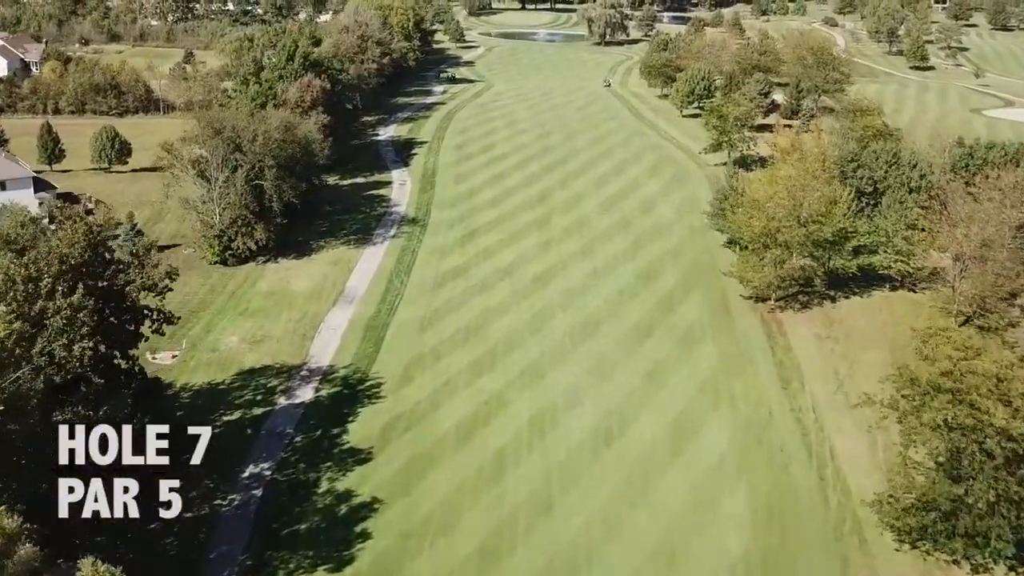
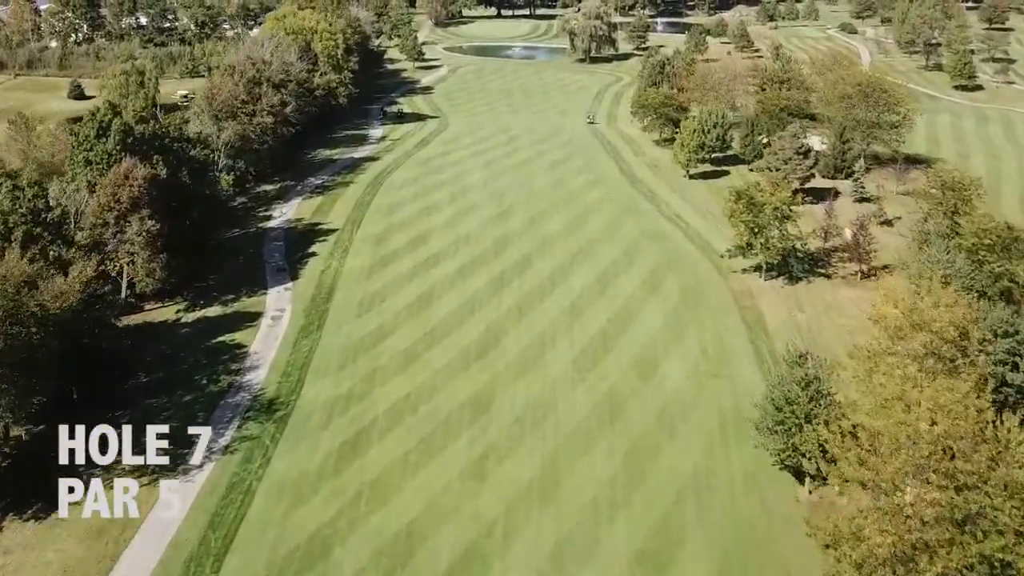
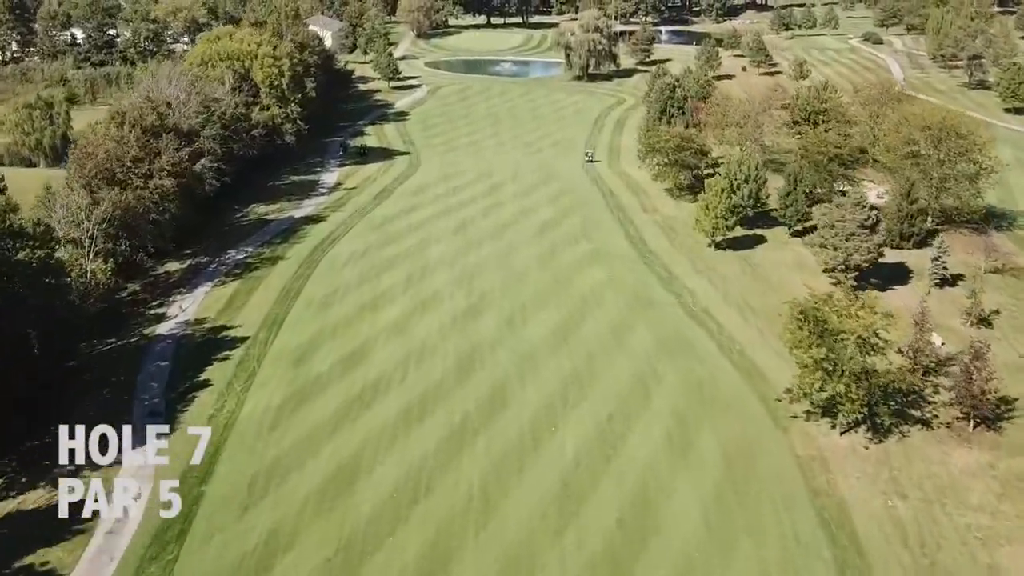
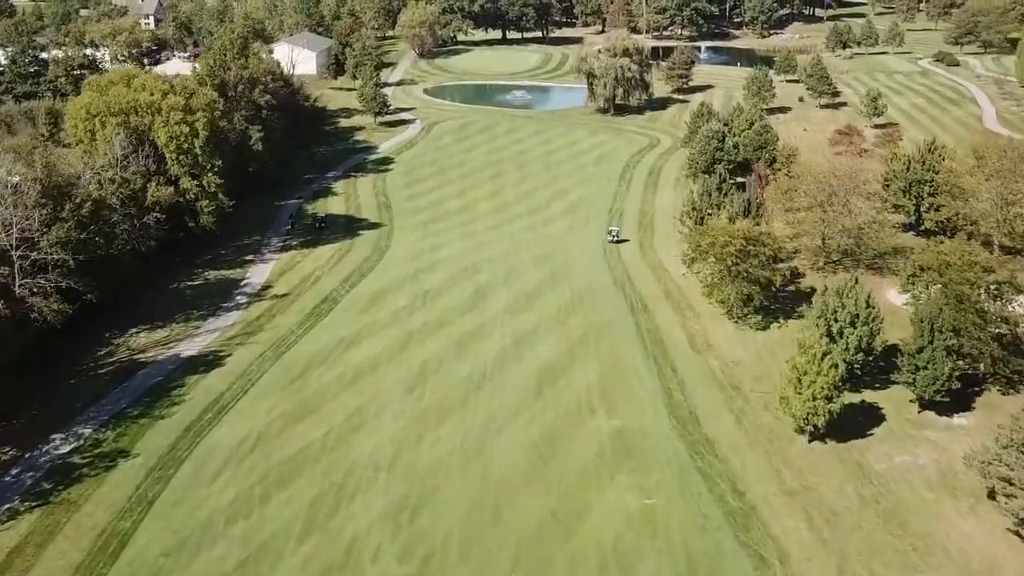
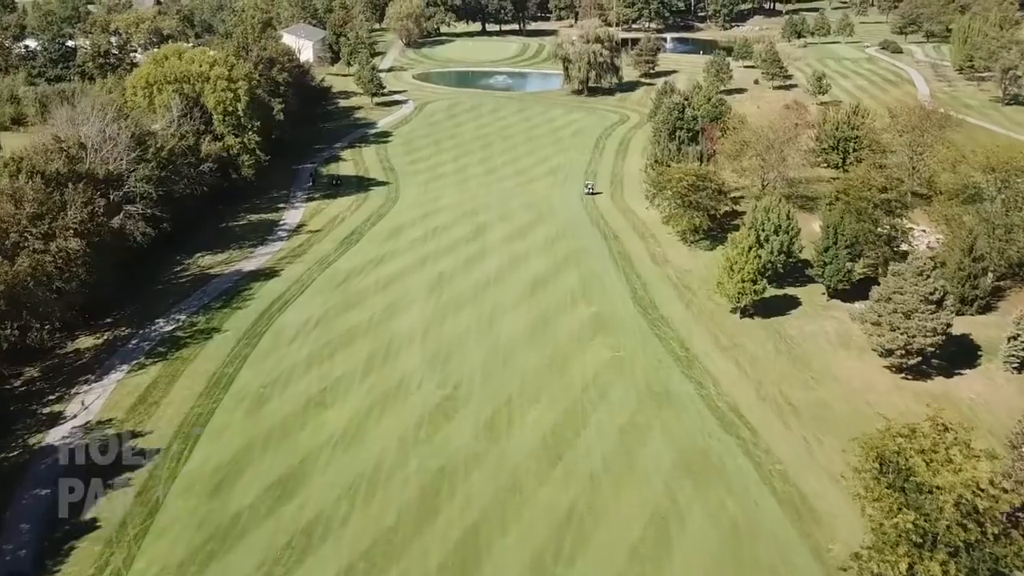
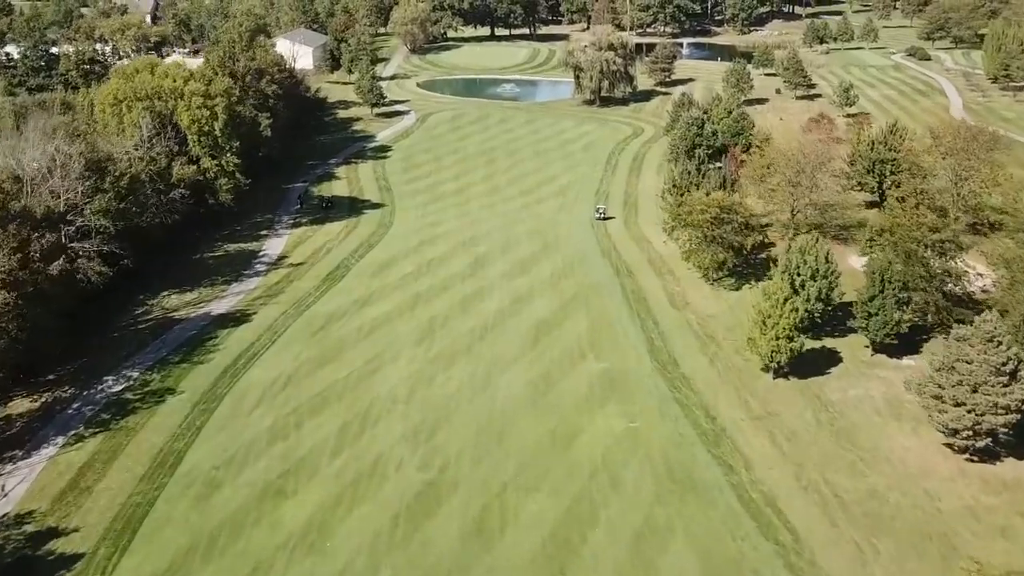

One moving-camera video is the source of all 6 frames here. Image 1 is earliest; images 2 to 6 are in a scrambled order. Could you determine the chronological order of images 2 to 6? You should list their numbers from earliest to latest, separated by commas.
2, 3, 5, 6, 4
